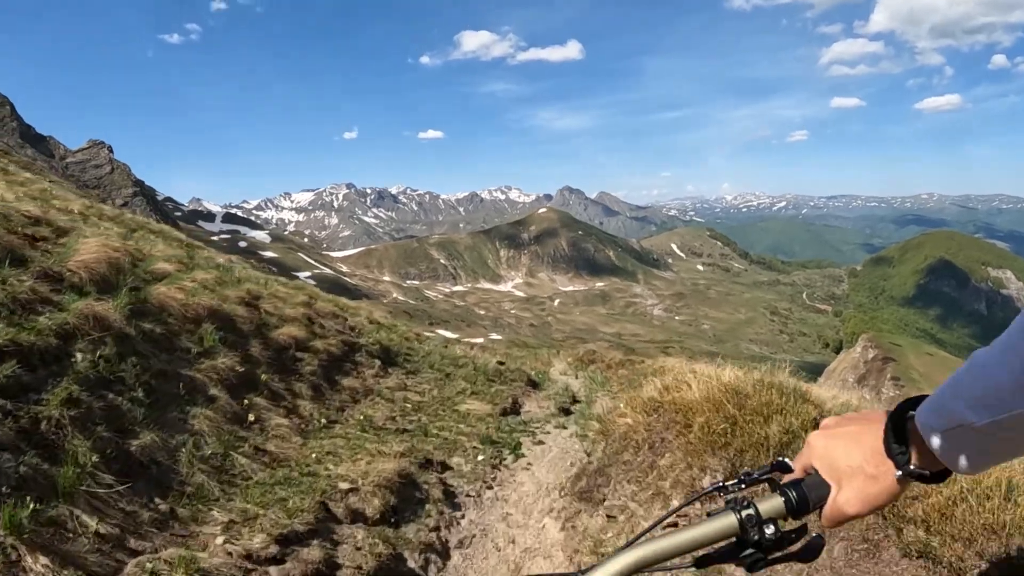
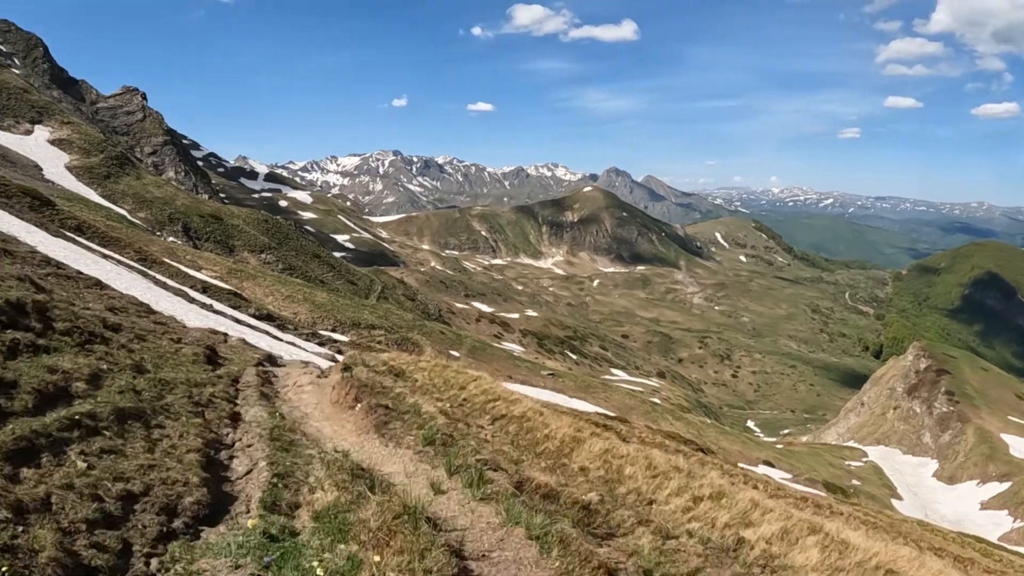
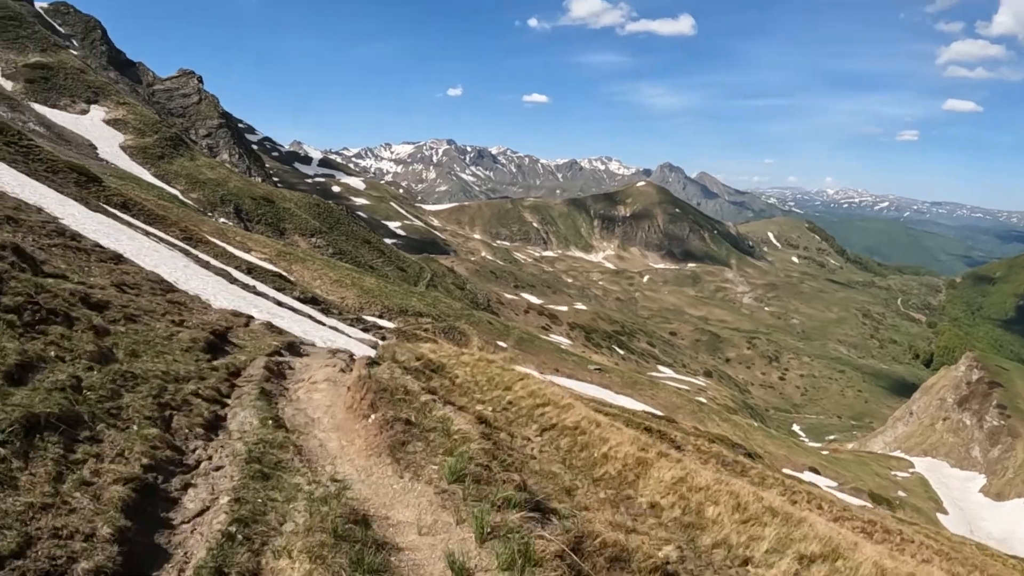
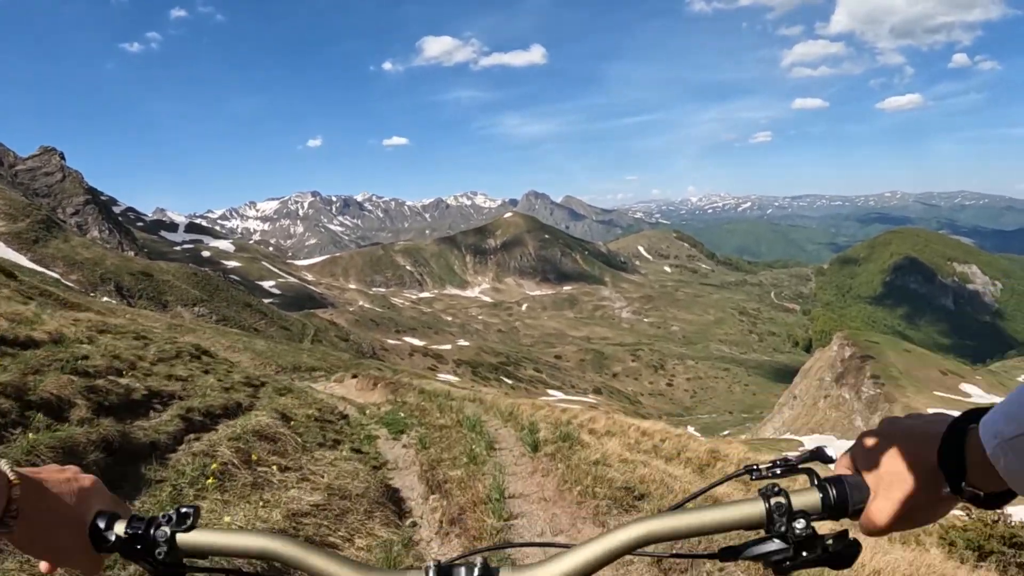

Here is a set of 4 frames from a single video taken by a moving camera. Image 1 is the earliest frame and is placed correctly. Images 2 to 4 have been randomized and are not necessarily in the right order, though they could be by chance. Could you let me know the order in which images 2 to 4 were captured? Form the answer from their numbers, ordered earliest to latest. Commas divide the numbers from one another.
4, 2, 3
